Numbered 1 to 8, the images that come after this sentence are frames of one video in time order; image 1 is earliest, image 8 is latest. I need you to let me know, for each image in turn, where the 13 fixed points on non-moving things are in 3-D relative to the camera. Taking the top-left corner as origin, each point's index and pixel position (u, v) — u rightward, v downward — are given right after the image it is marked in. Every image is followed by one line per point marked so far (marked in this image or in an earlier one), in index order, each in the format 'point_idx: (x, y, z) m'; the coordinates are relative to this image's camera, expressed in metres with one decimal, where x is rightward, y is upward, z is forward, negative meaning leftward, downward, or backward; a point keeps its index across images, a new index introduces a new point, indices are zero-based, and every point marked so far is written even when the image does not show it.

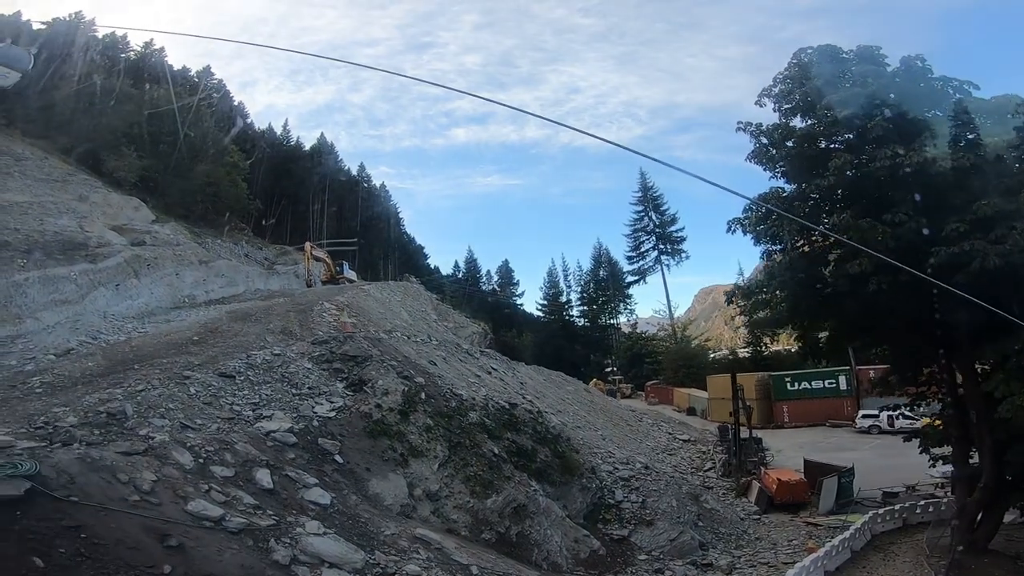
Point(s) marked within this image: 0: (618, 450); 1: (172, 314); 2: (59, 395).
0: (+2.5, -3.8, +15.6) m
1: (-8.5, -0.6, +17.2) m
2: (-5.9, -1.4, +8.6) m
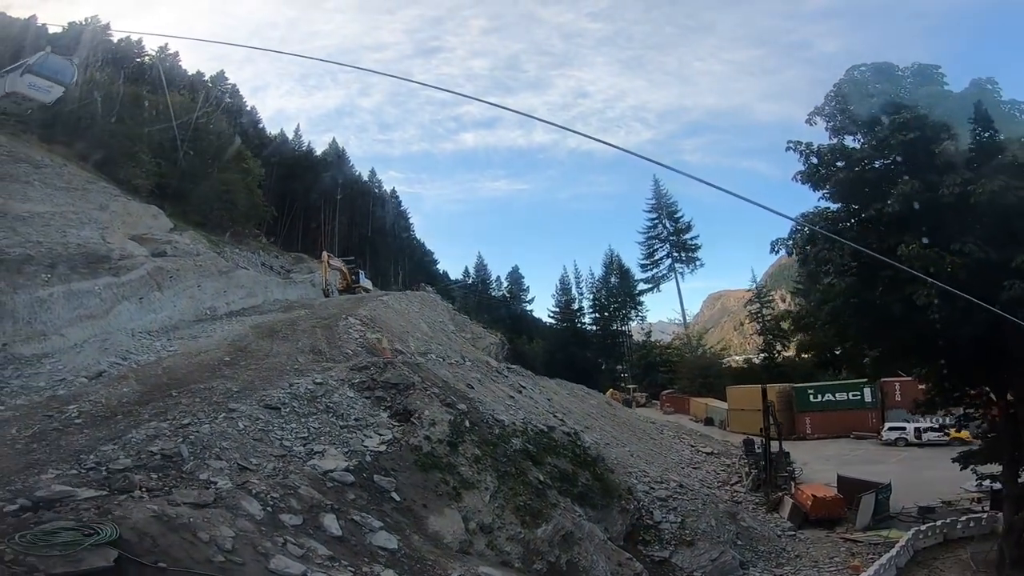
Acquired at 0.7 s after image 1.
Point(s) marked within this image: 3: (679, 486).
0: (+3.2, -4.1, +15.4) m
1: (-7.9, -1.0, +16.9) m
2: (-5.2, -1.7, +8.3) m
3: (+3.8, -4.4, +14.7) m
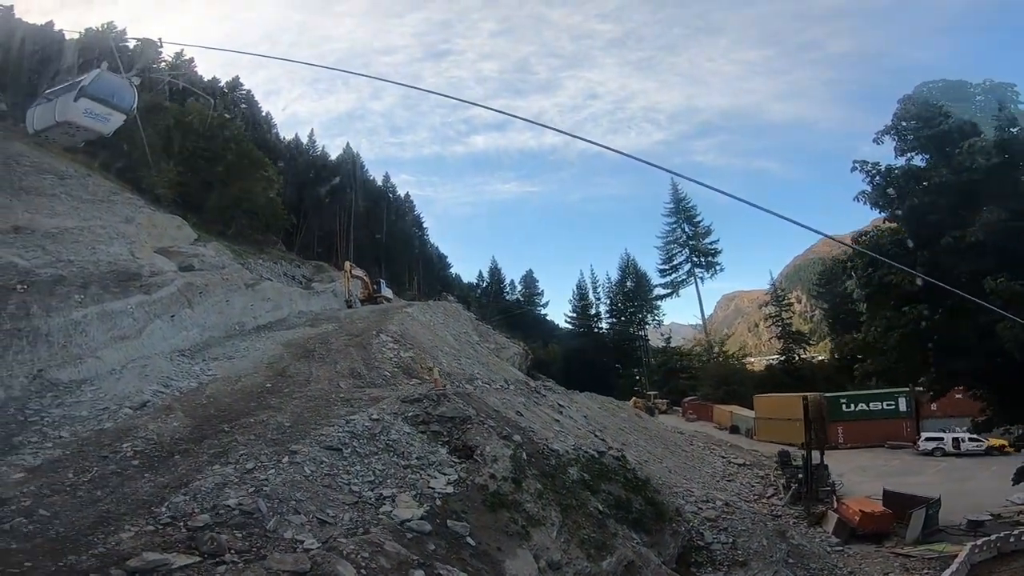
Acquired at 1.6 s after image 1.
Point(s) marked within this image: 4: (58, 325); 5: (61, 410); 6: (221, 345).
0: (+4.1, -4.5, +15.2) m
1: (-7.0, -1.5, +16.7) m
2: (-4.3, -2.2, +8.1) m
3: (+4.7, -4.7, +14.5) m
4: (-9.1, -0.7, +13.3) m
5: (-7.6, -2.0, +11.3) m
6: (-7.4, -1.4, +17.0) m
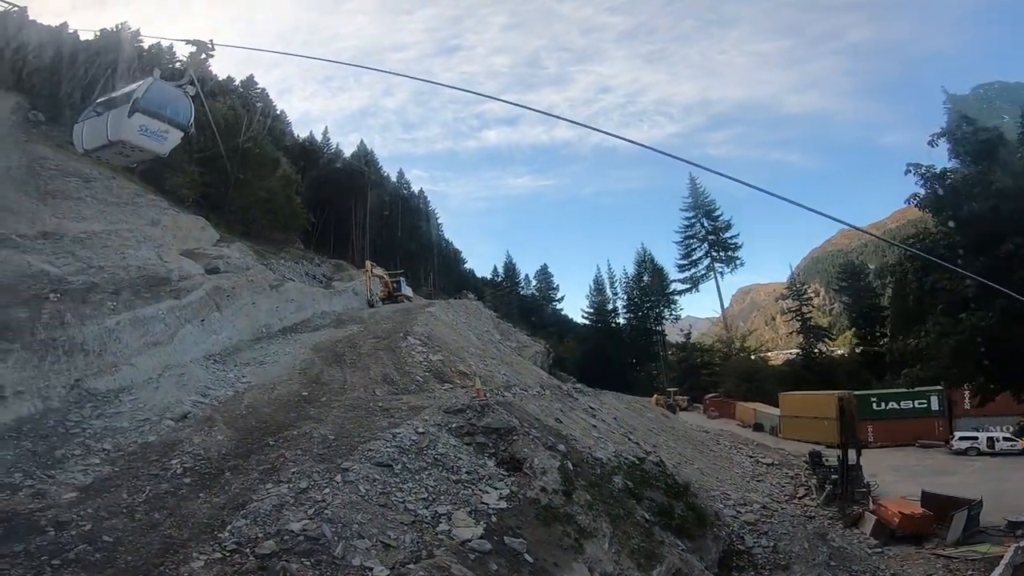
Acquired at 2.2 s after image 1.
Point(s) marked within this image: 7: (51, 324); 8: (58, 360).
0: (+4.8, -4.5, +15.1) m
1: (-6.3, -1.6, +16.6) m
2: (-3.6, -2.4, +8.1) m
3: (+5.4, -4.7, +14.4) m
4: (-8.4, -0.9, +13.3) m
5: (-6.9, -2.2, +11.2) m
6: (-6.7, -1.5, +17.0) m
7: (-8.8, -0.7, +12.7) m
8: (-8.5, -1.3, +12.3) m
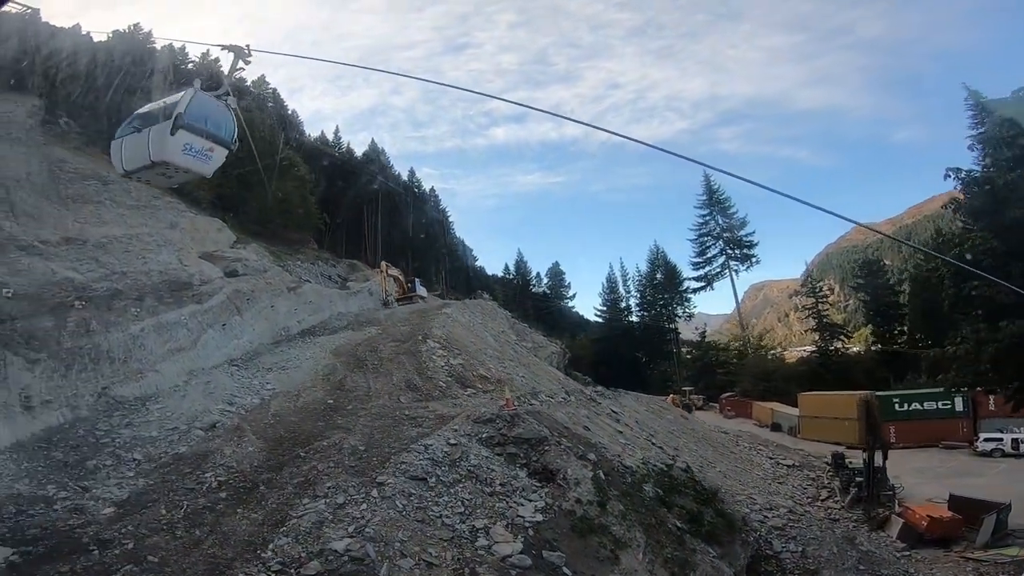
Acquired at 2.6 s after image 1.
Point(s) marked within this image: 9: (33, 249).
0: (+5.3, -4.6, +15.0) m
1: (-5.8, -1.7, +16.6) m
2: (-3.2, -2.6, +8.0) m
3: (+5.9, -4.8, +14.4) m
4: (-8.0, -1.1, +13.3) m
5: (-6.4, -2.4, +11.2) m
6: (-6.2, -1.6, +17.0) m
7: (-8.4, -0.8, +12.7) m
8: (-8.0, -1.5, +12.3) m
9: (-10.5, +0.8, +14.6) m
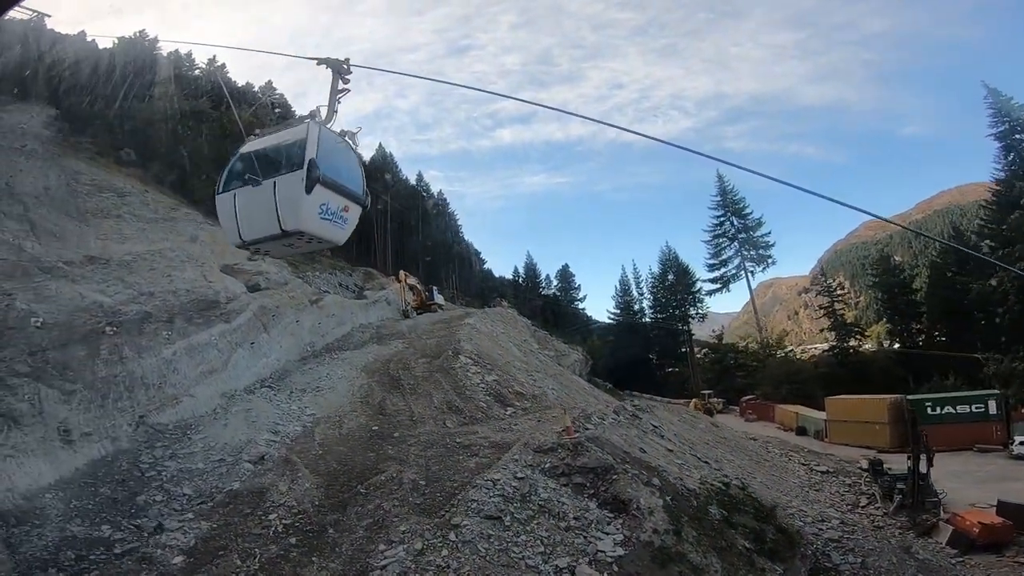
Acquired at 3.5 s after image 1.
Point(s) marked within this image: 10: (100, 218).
0: (+6.2, -4.8, +14.8) m
1: (-4.9, -2.1, +16.2) m
2: (-2.2, -3.1, +7.7) m
3: (+6.8, -5.0, +14.2) m
4: (-7.1, -1.5, +12.9) m
5: (-5.5, -2.9, +10.9) m
6: (-5.3, -2.1, +16.6) m
7: (-7.5, -1.4, +12.3) m
8: (-7.1, -2.0, +11.9) m
9: (-9.7, +0.3, +14.2) m
10: (-11.2, +2.0, +18.2) m
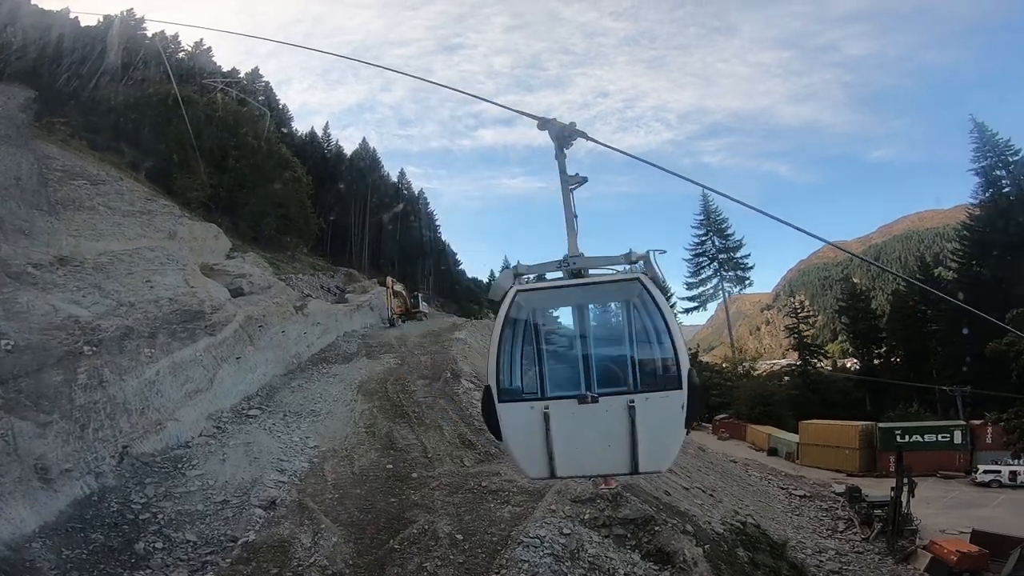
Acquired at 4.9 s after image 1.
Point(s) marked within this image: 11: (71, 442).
0: (+6.3, -5.7, +14.9) m
1: (-4.9, -2.4, +15.4) m
2: (-1.5, -3.7, +7.1) m
3: (+6.9, -6.0, +14.3) m
4: (-6.7, -1.8, +11.8) m
5: (-5.0, -3.2, +10.0) m
6: (-5.3, -2.4, +15.7) m
7: (-7.0, -1.6, +11.3) m
8: (-6.6, -2.3, +10.9) m
9: (-9.3, +0.2, +12.9) m
10: (-11.0, +2.0, +16.8) m
11: (-6.7, -2.4, +10.4) m
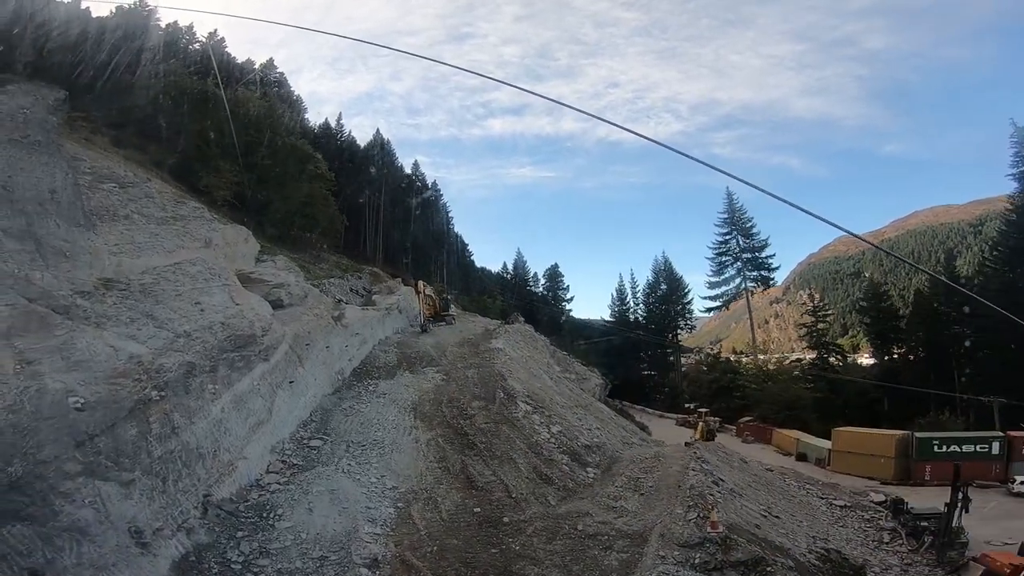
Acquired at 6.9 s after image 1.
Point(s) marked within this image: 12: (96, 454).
0: (+7.7, -6.2, +15.0) m
1: (-3.5, -2.9, +15.0) m
2: (+0.2, -4.5, +6.9) m
3: (+8.3, -6.5, +14.5) m
4: (-5.2, -2.5, +11.4) m
5: (-3.4, -4.0, +9.6) m
6: (-3.9, -2.9, +15.3) m
7: (-5.5, -2.3, +10.8) m
8: (-5.1, -2.9, +10.4) m
9: (-7.8, -0.4, +12.3) m
10: (-9.7, +1.5, +16.0) m
11: (-5.1, -3.1, +10.0) m
12: (-5.8, -2.2, +9.6) m
